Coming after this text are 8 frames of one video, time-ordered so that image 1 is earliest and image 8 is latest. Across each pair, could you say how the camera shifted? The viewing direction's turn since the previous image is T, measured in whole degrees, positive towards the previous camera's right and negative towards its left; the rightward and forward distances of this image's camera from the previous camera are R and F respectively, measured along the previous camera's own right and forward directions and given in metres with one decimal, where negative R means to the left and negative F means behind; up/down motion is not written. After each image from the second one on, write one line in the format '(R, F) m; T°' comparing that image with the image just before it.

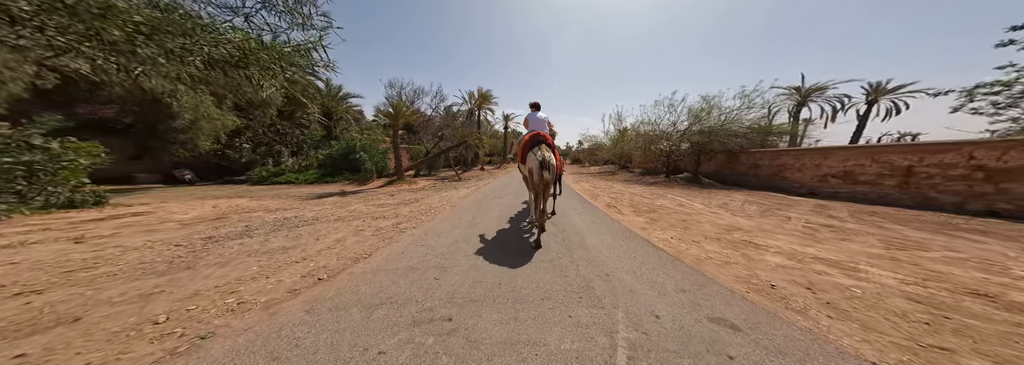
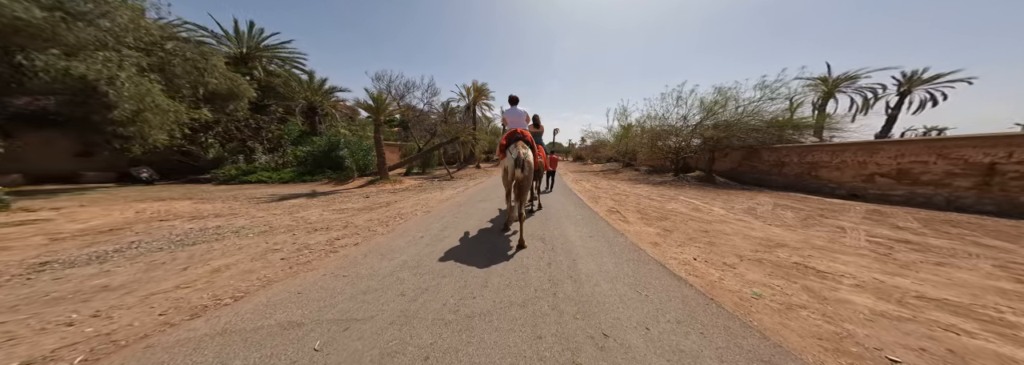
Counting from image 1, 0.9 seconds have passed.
(+0.4, +1.1) m; -1°
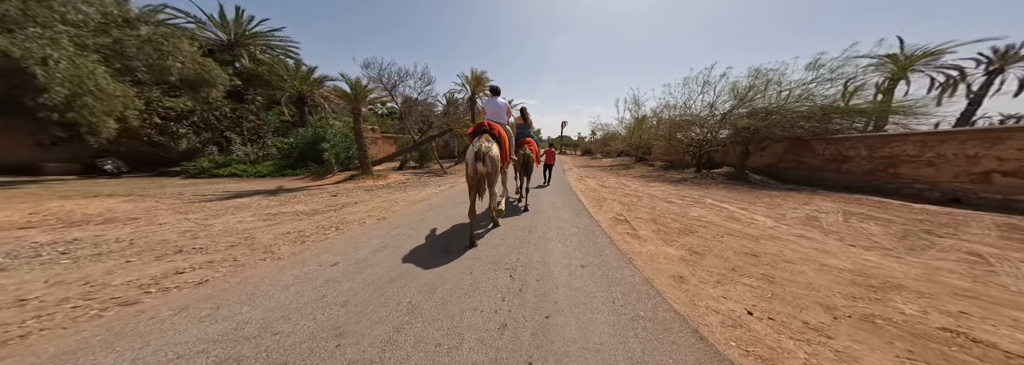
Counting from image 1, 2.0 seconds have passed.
(+0.6, +1.3) m; -3°
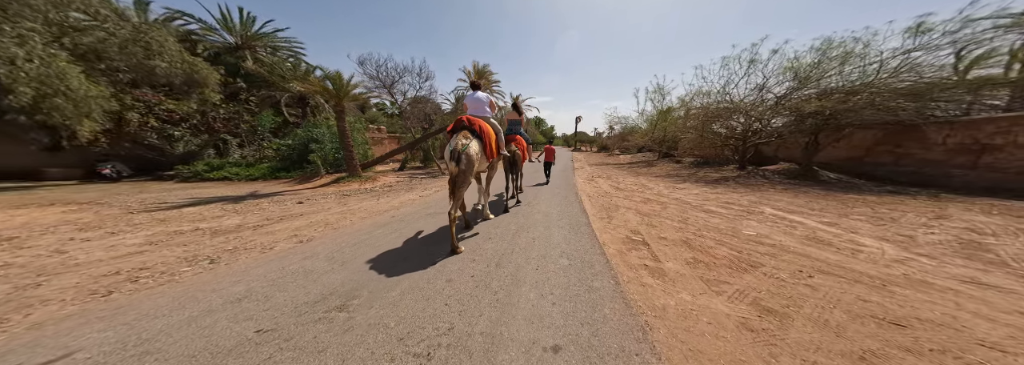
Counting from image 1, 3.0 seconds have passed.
(+0.7, +1.4) m; -5°
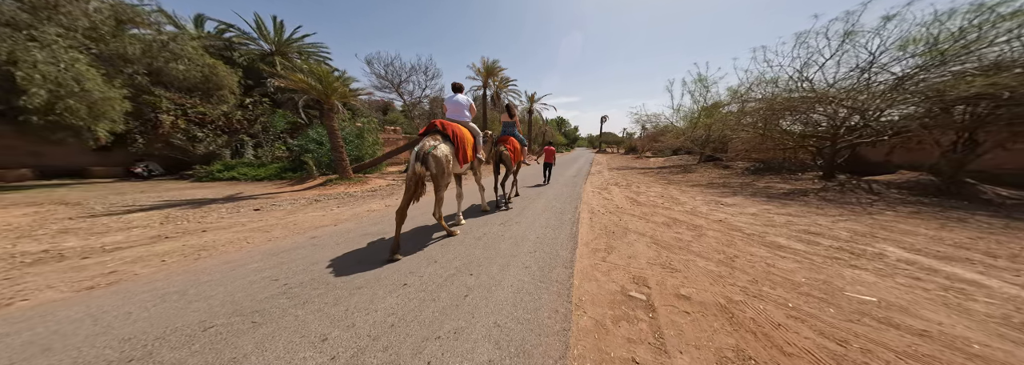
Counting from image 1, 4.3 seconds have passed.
(+1.0, +1.4) m; -8°
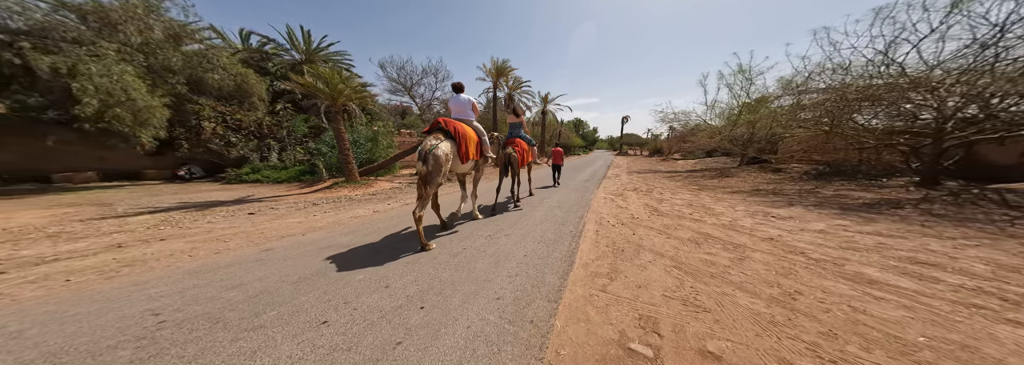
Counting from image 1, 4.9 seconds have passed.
(+0.6, +0.7) m; -6°
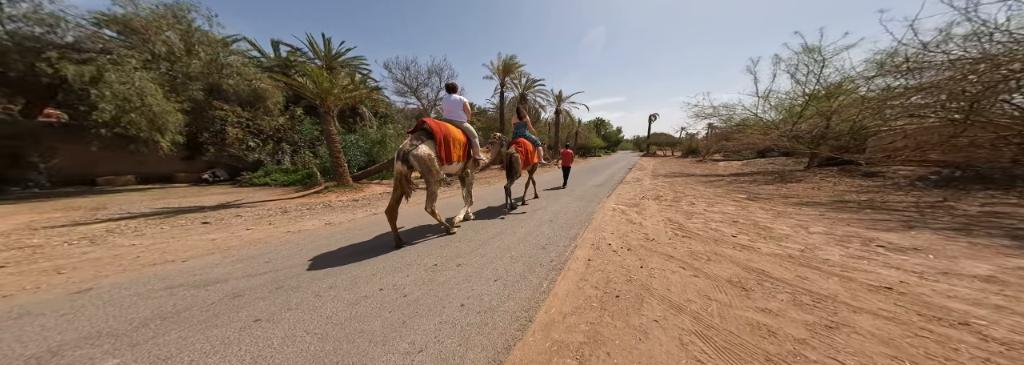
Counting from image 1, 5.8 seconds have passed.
(+0.9, +1.2) m; -7°
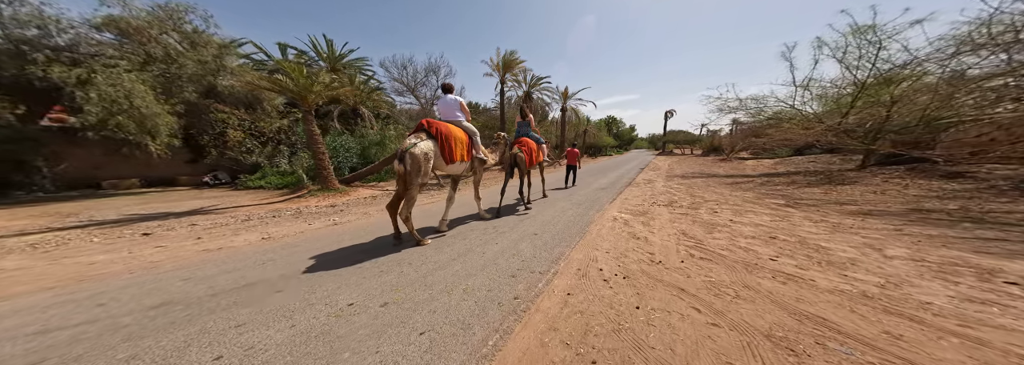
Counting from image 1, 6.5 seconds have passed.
(+0.7, +0.9) m; -3°
